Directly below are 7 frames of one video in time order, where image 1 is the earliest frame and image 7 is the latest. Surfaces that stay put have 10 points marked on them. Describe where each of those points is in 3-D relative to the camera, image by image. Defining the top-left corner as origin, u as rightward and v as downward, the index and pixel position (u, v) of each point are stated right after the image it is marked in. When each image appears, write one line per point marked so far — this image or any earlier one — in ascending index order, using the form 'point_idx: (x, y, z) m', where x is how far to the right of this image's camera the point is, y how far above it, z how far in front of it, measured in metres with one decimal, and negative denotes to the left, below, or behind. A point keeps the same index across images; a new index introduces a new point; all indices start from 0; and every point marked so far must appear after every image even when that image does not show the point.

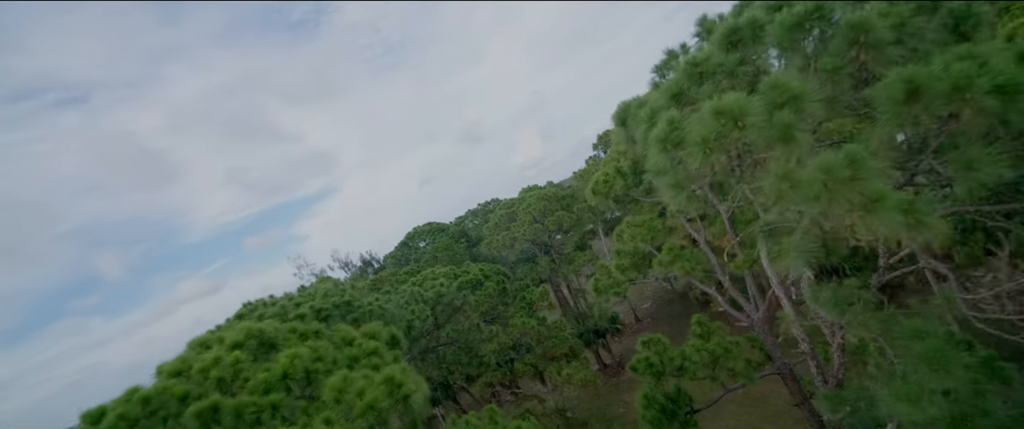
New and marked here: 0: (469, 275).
0: (-1.6, -2.2, +17.2) m
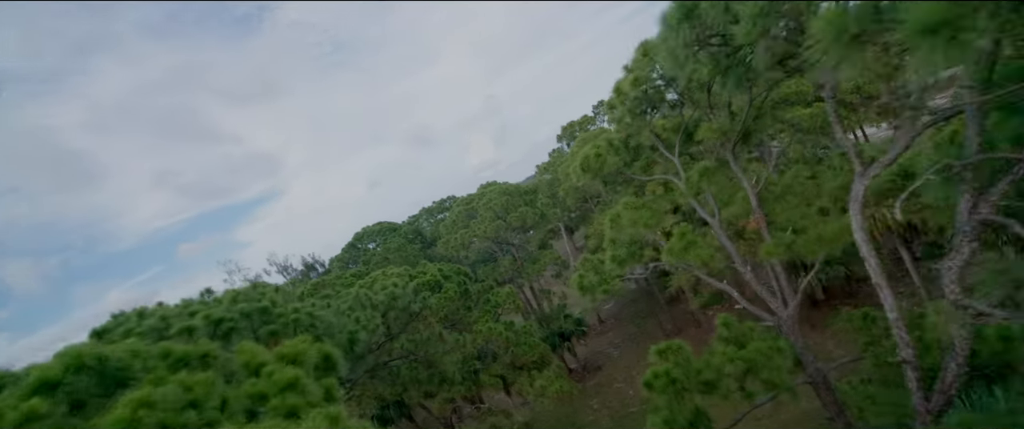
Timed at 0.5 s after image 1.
0: (-2.8, -2.0, +15.1) m
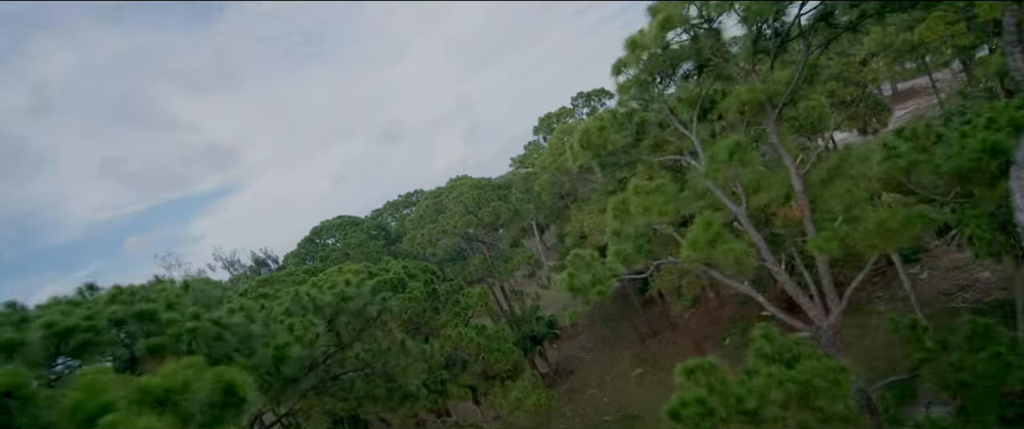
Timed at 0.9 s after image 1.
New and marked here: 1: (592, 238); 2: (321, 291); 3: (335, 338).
0: (-3.6, -1.7, +13.4) m
1: (+3.0, -0.9, +17.9) m
2: (-3.7, -1.5, +9.1) m
3: (-3.3, -2.3, +8.7) m
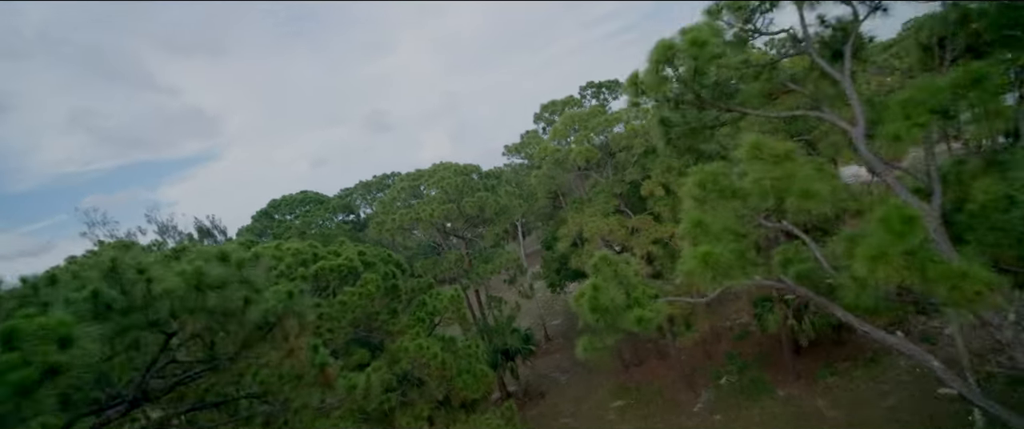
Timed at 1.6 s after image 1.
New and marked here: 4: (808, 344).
0: (-3.9, -1.0, +10.5) m
1: (+2.5, -1.0, +15.2) m
2: (-3.8, -0.7, +6.1) m
3: (-3.5, -1.6, +5.8) m
4: (+11.6, -5.1, +18.5) m
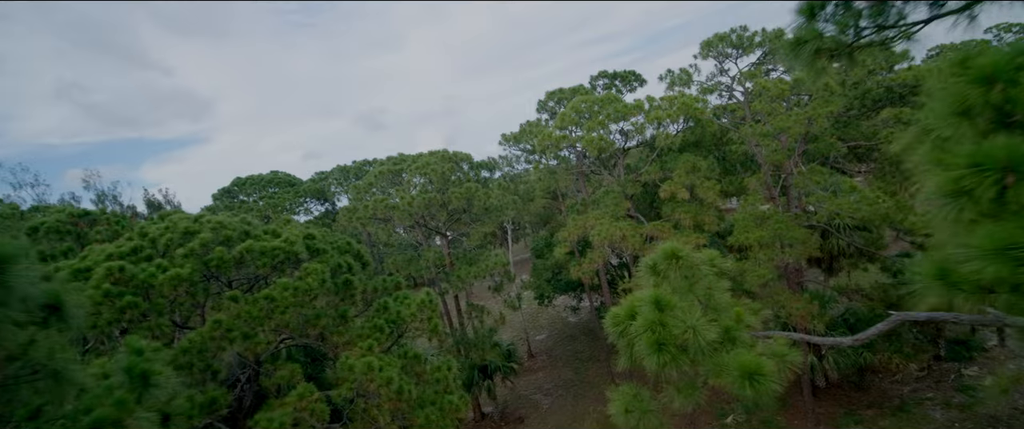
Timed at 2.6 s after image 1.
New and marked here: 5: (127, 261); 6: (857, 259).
0: (-4.1, -0.4, +8.0) m
1: (+2.2, -1.1, +12.9) m
2: (-3.8, -0.1, +3.6) m
3: (-3.5, -1.0, +3.3) m
4: (+10.9, -5.9, +16.3) m
5: (-5.8, -0.7, +7.1) m
6: (+9.5, -1.2, +13.0) m
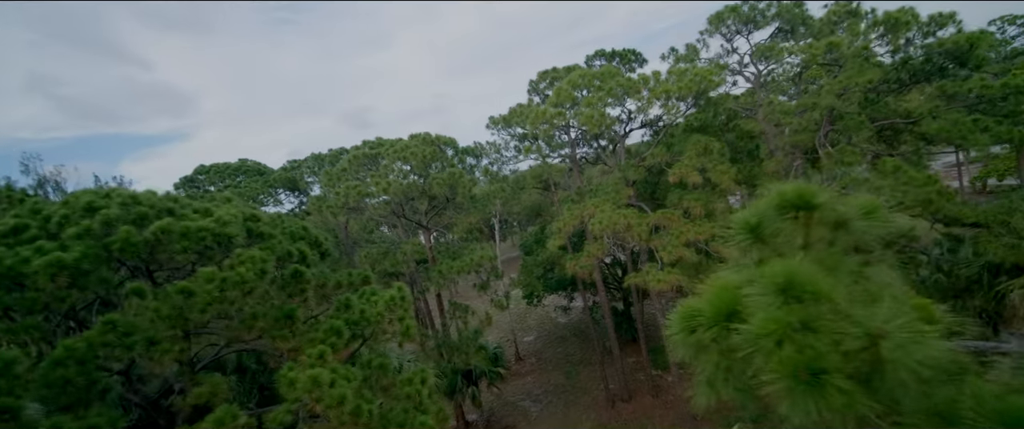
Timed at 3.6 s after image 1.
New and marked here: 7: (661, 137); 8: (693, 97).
0: (-4.2, -0.1, +6.4) m
1: (+1.9, -0.8, +11.5) m
2: (-3.8, +0.3, +2.1) m
3: (-3.5, -0.6, +1.7) m
4: (+10.5, -5.7, +15.1) m
5: (-6.0, -0.3, +5.5) m
6: (+9.2, -1.0, +11.7) m
7: (+4.0, +2.1, +12.6) m
8: (+4.5, +2.9, +11.6) m
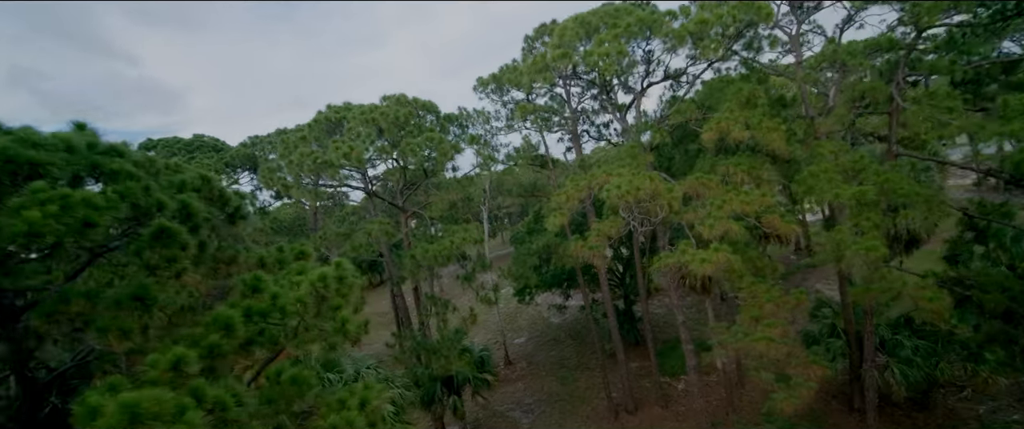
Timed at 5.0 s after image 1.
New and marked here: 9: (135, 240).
0: (-4.3, +0.6, +3.9) m
1: (+1.7, -0.2, +9.1) m
2: (-3.8, +1.0, -0.4) m
3: (-3.5, +0.1, -0.7) m
4: (+10.2, -5.2, +12.9) m
5: (-6.0, +0.4, +3.0) m
6: (+9.0, -0.5, +9.5) m
7: (+3.8, +2.6, +10.3) m
8: (+4.3, +3.5, +9.3) m
9: (-3.3, -0.2, +4.3) m
